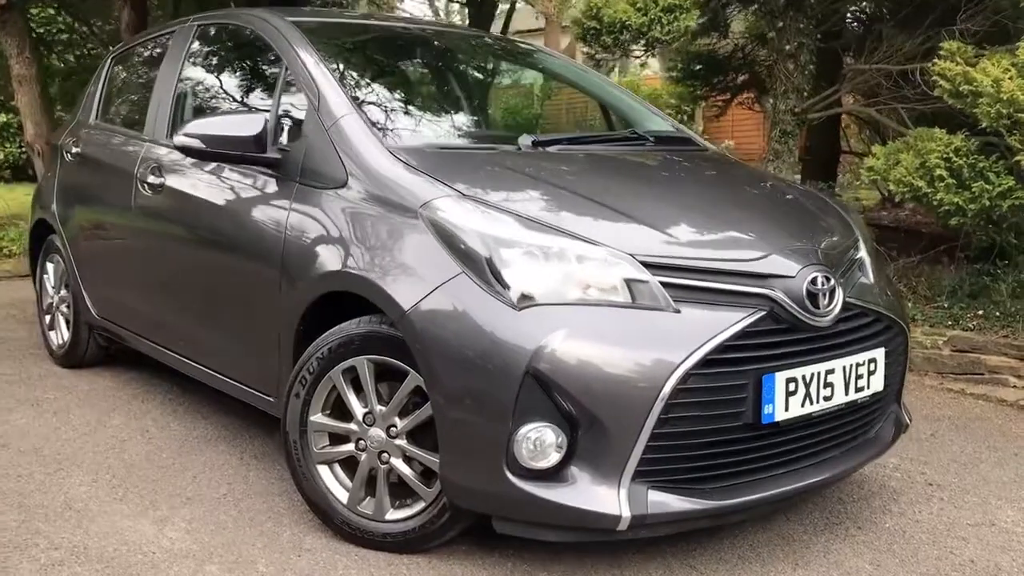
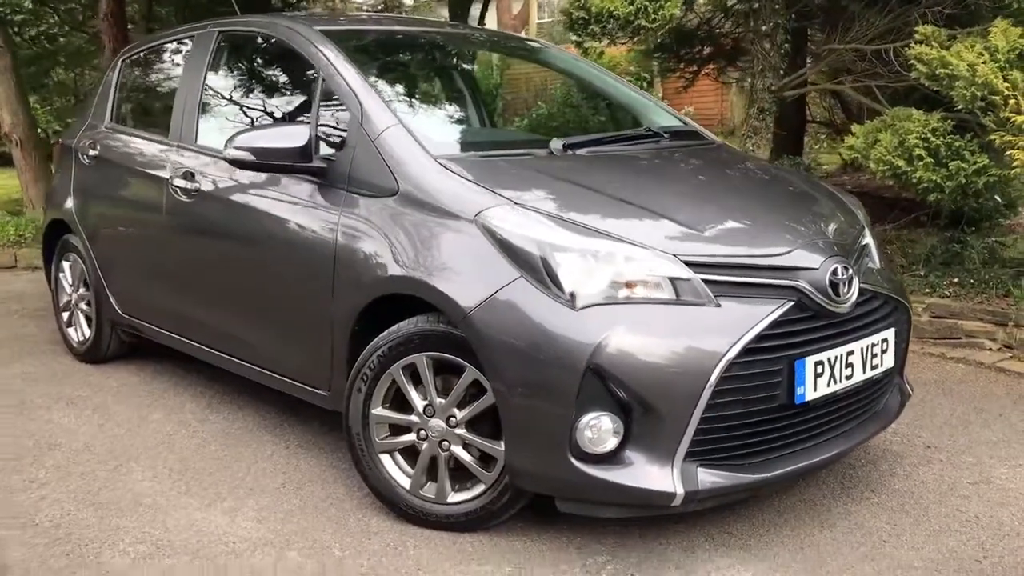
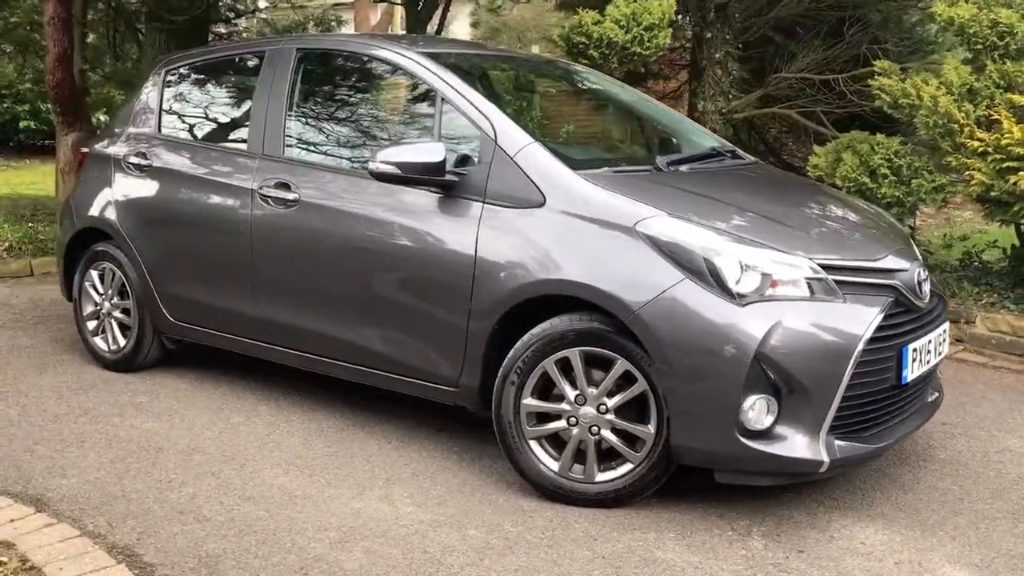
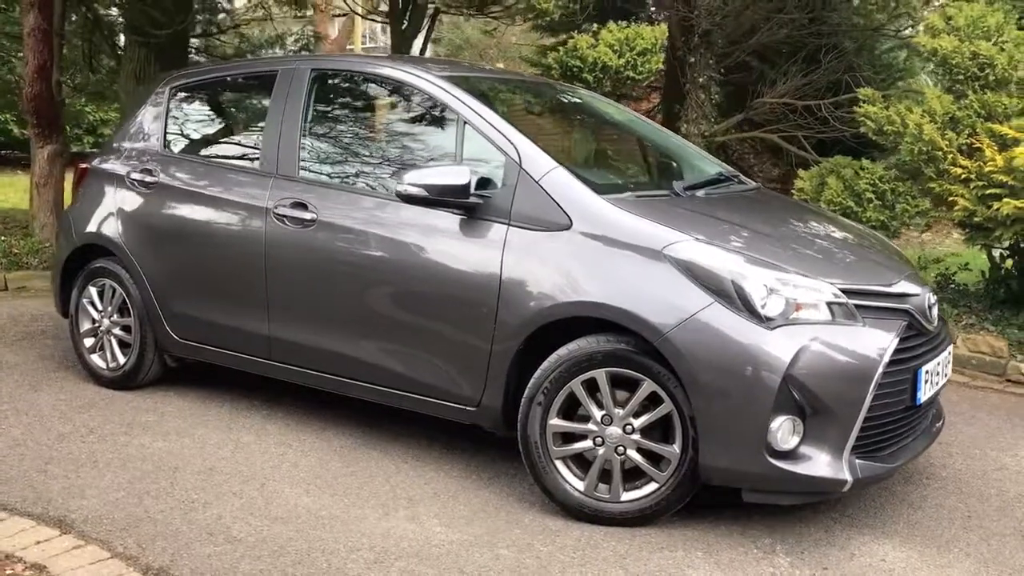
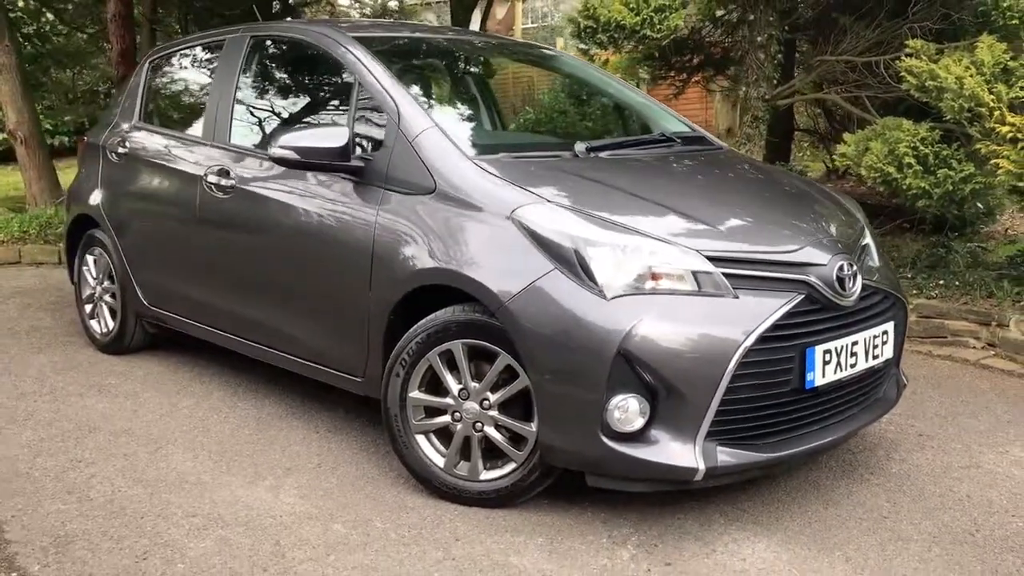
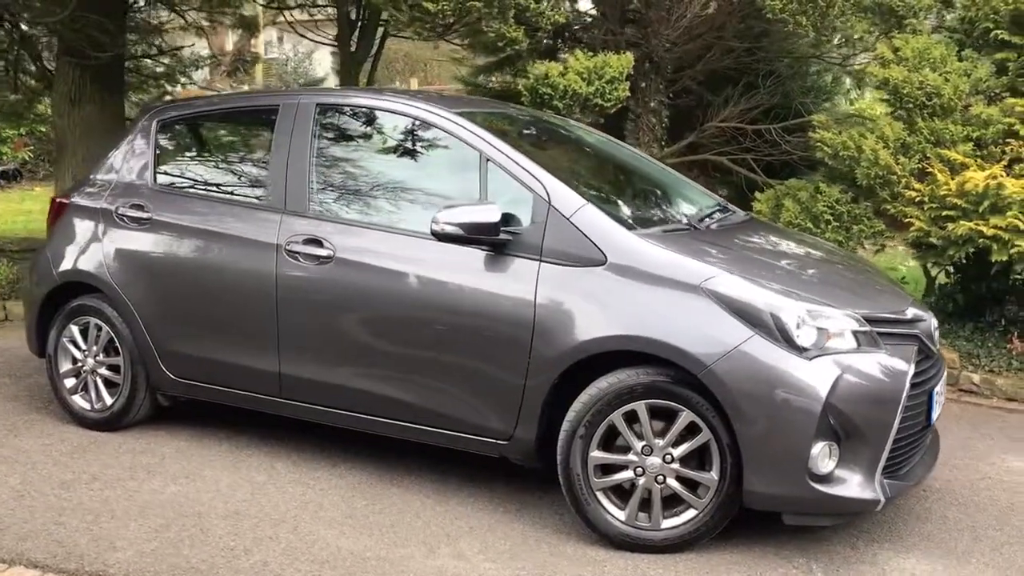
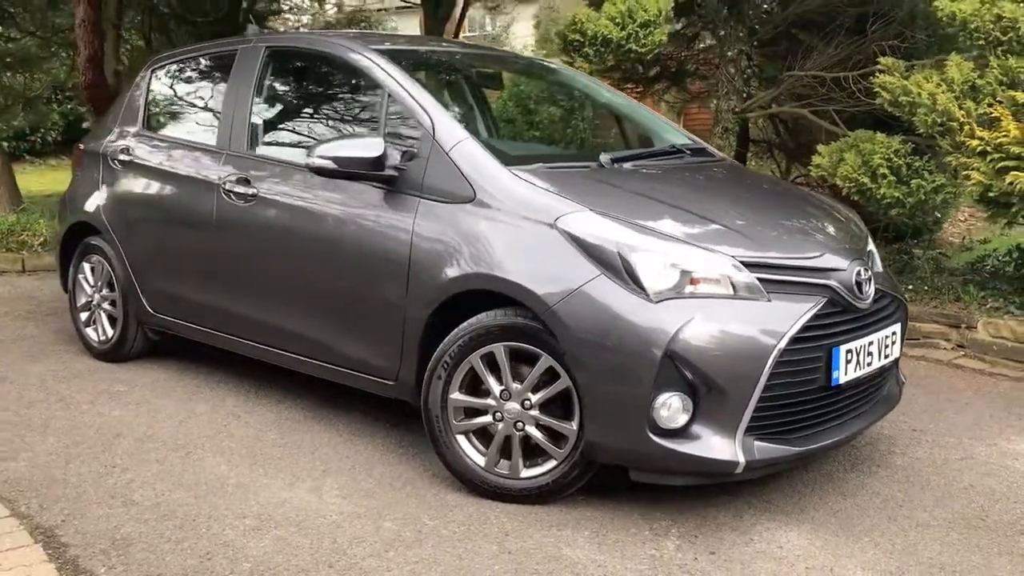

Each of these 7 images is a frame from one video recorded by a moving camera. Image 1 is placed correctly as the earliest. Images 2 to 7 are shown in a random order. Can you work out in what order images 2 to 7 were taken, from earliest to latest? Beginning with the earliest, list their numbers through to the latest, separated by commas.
2, 5, 7, 3, 4, 6
